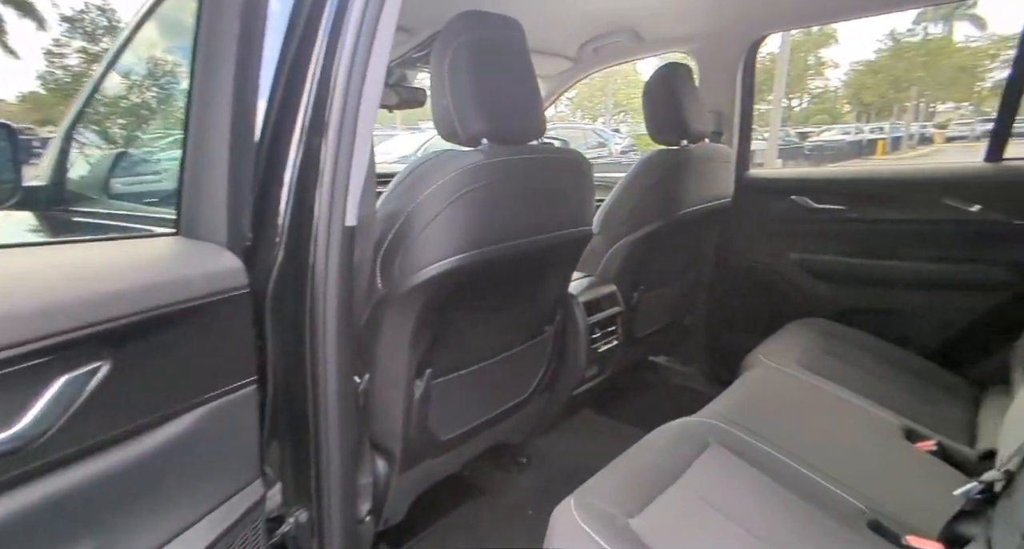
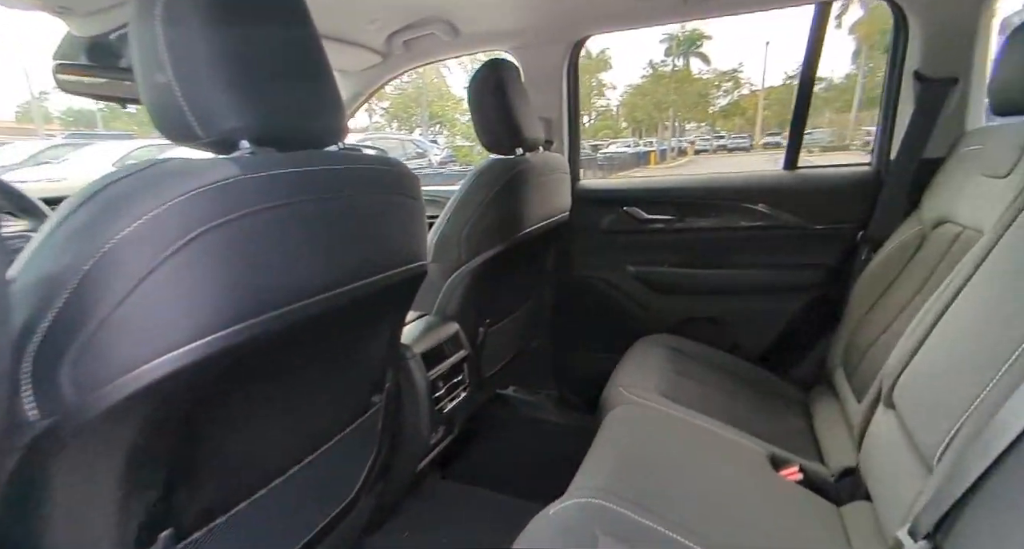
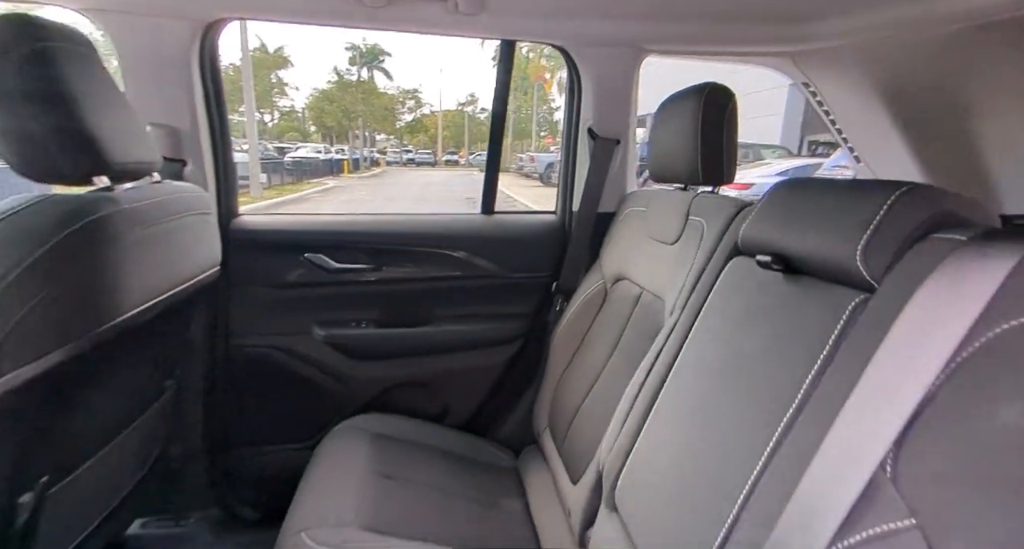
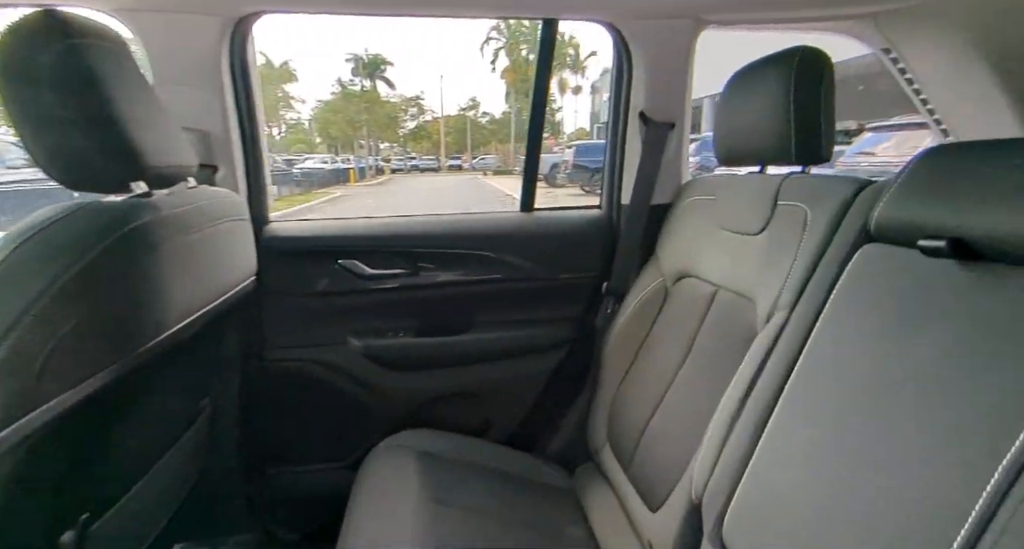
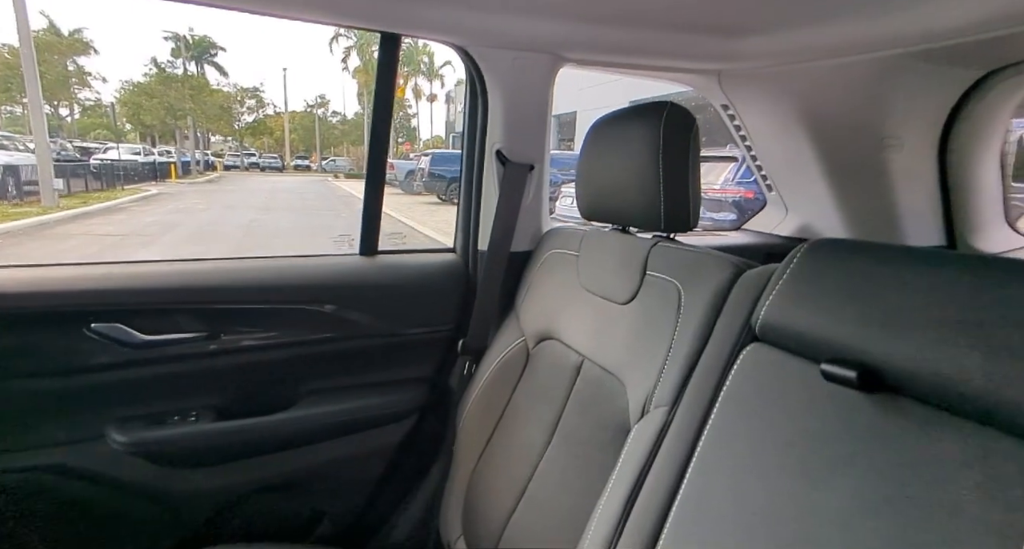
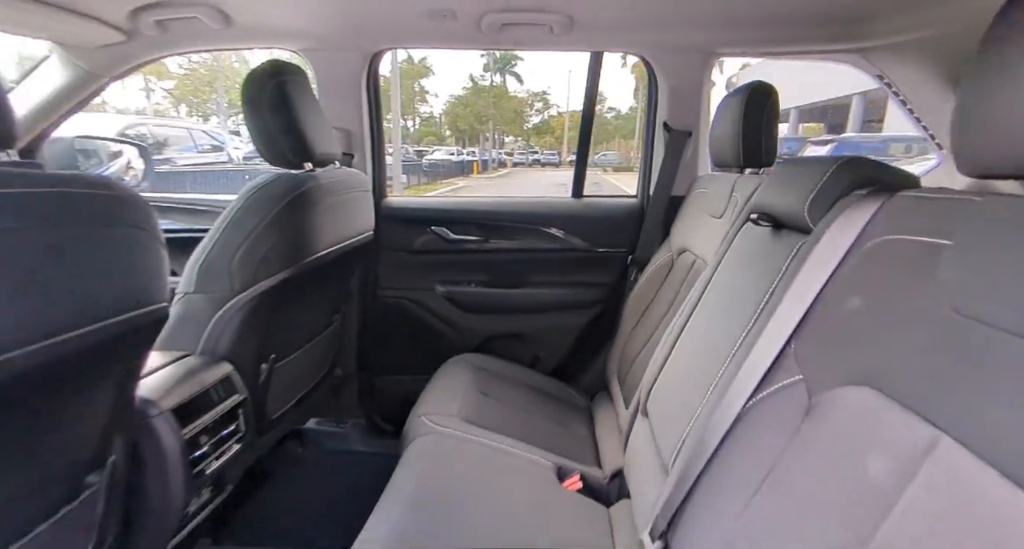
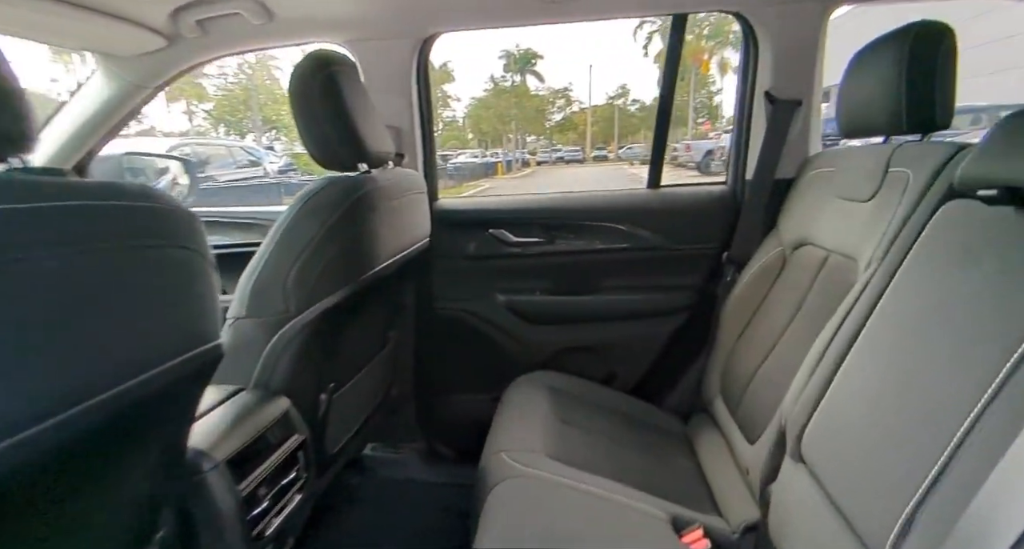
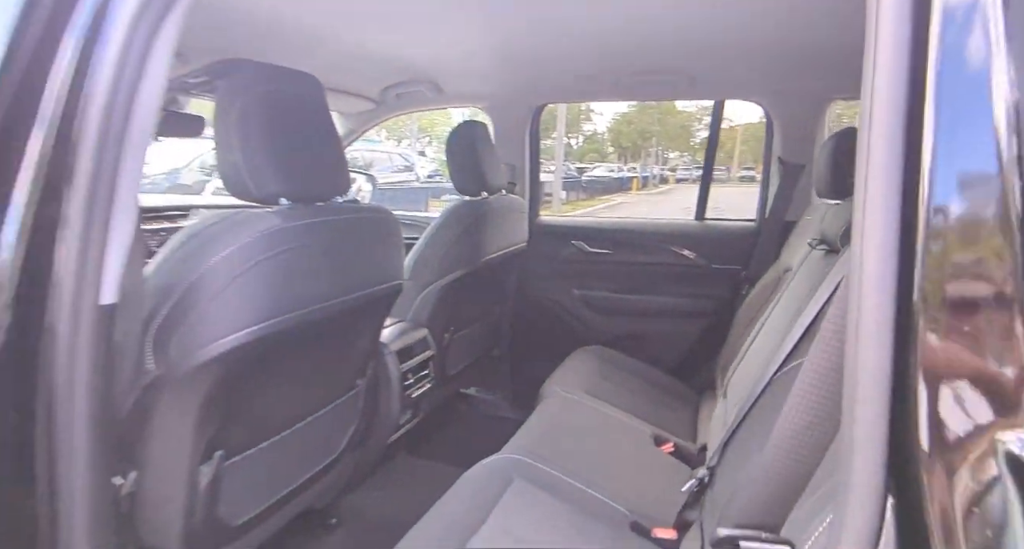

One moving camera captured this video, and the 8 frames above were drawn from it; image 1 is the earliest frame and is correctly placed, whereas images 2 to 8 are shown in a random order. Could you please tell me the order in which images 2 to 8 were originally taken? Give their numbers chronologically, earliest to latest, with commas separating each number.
2, 7, 4, 5, 3, 6, 8
